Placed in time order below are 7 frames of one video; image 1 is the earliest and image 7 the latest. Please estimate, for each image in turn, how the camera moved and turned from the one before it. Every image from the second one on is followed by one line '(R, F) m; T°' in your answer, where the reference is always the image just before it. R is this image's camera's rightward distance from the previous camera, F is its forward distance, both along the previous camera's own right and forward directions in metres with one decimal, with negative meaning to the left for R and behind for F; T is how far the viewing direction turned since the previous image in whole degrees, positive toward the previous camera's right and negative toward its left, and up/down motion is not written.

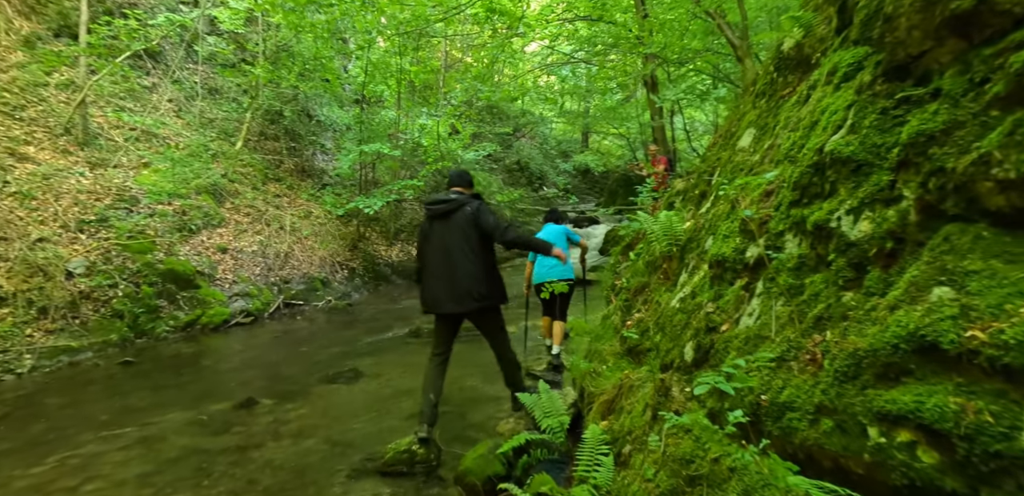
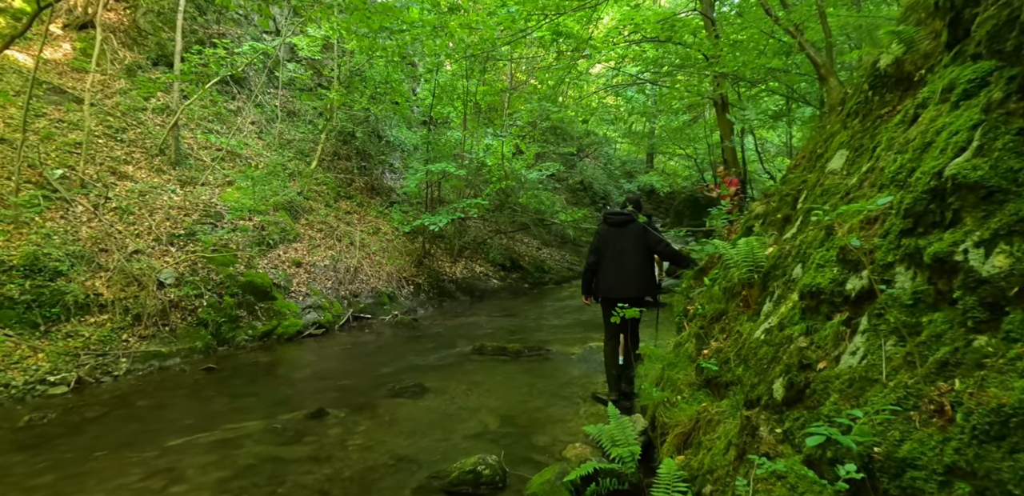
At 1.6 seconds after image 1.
(-0.1, 0.0) m; -7°
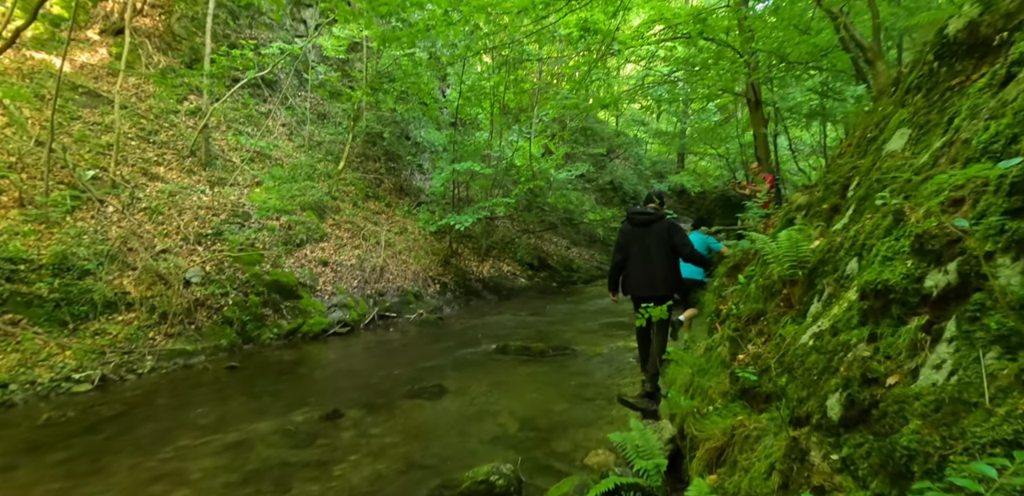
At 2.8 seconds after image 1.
(+0.1, +0.3) m; -3°
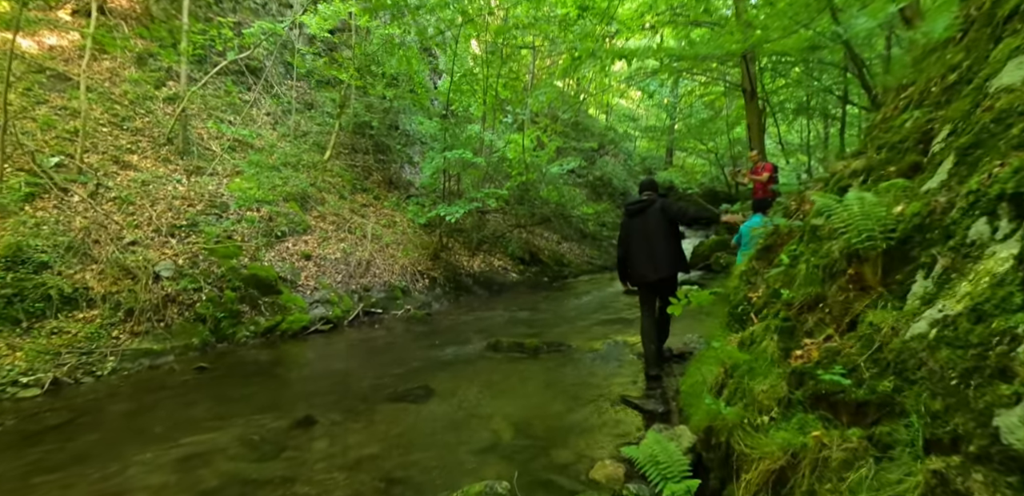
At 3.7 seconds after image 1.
(0.0, +0.6) m; +1°
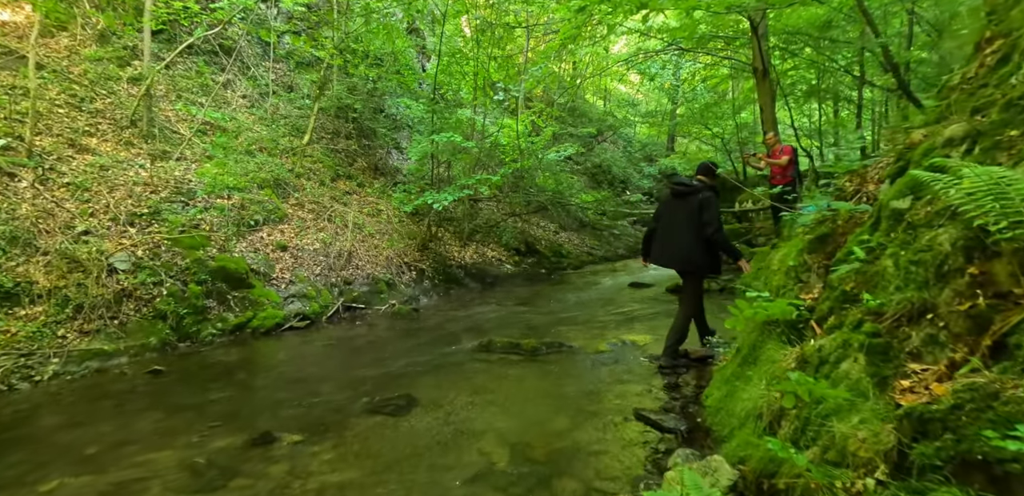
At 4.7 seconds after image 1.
(0.0, +0.7) m; +1°
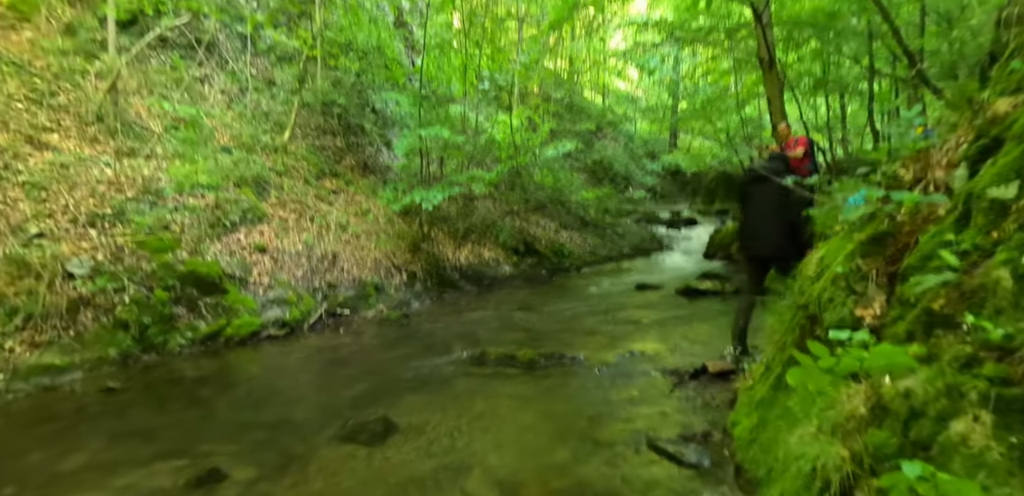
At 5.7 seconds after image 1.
(0.0, +0.6) m; 0°
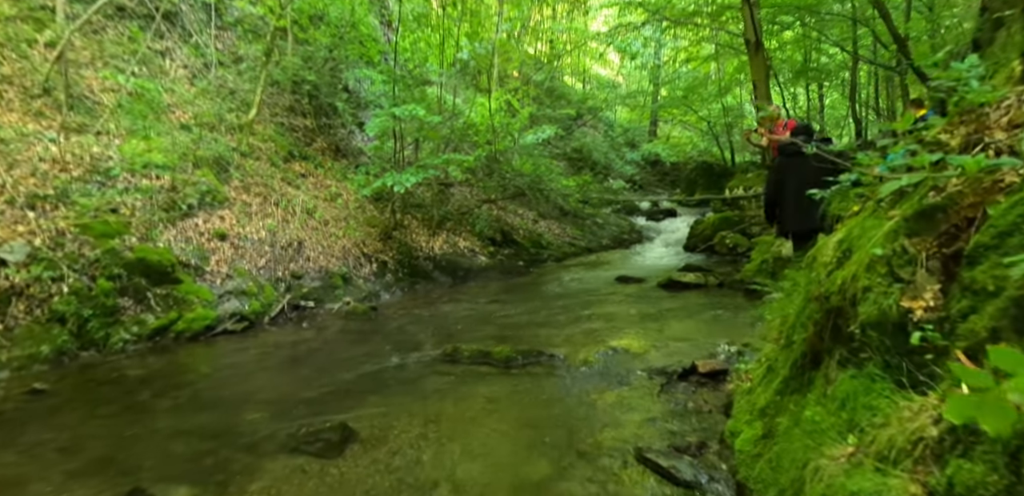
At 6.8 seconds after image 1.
(0.0, +0.5) m; +2°
